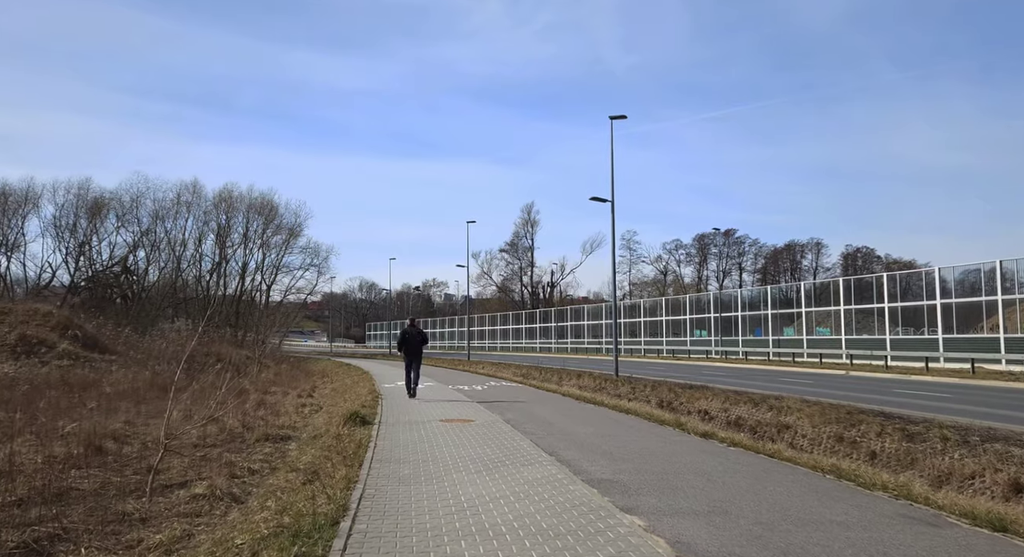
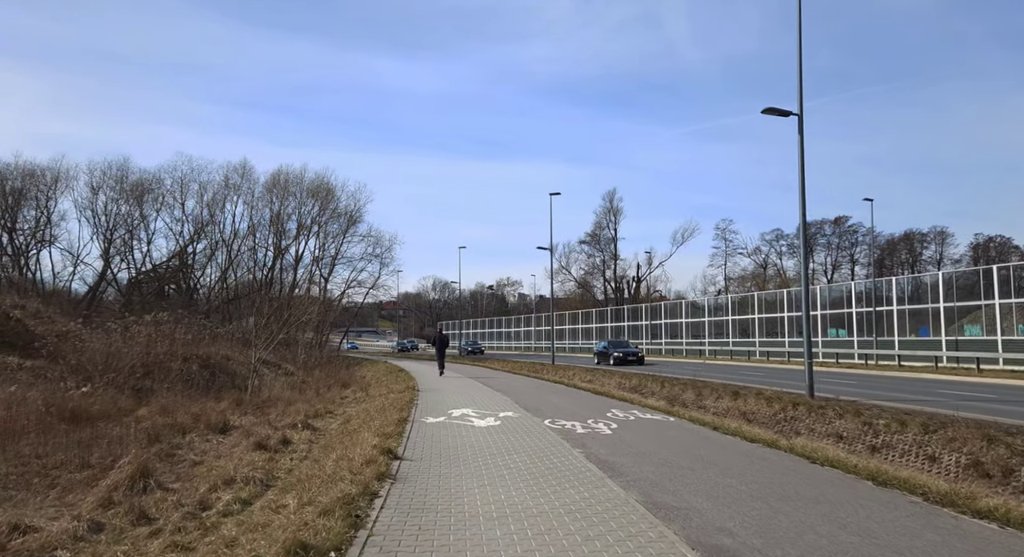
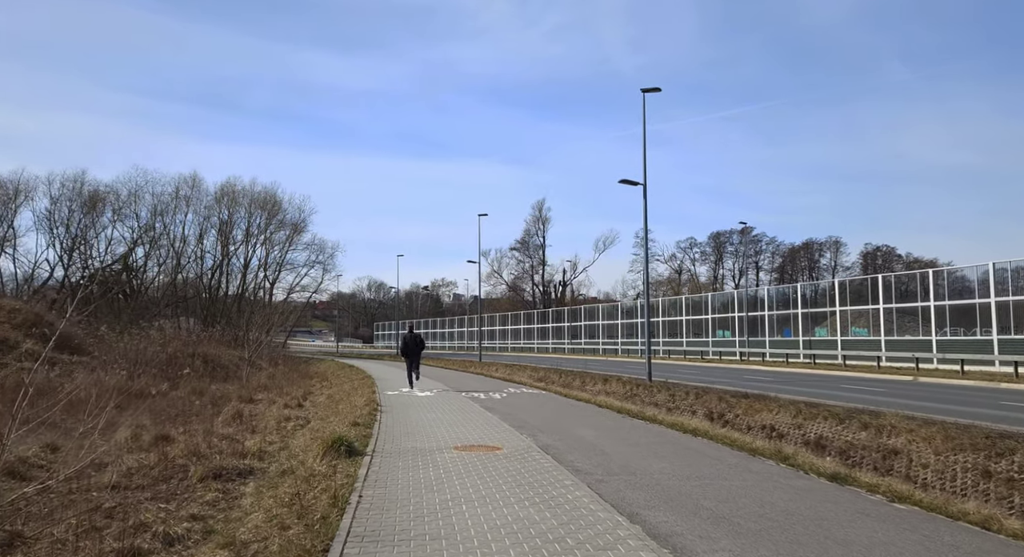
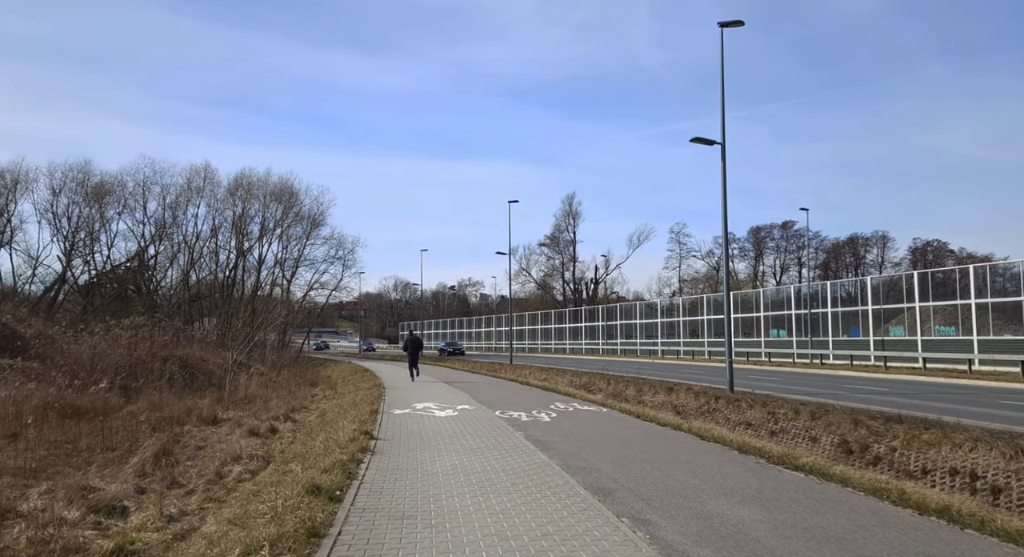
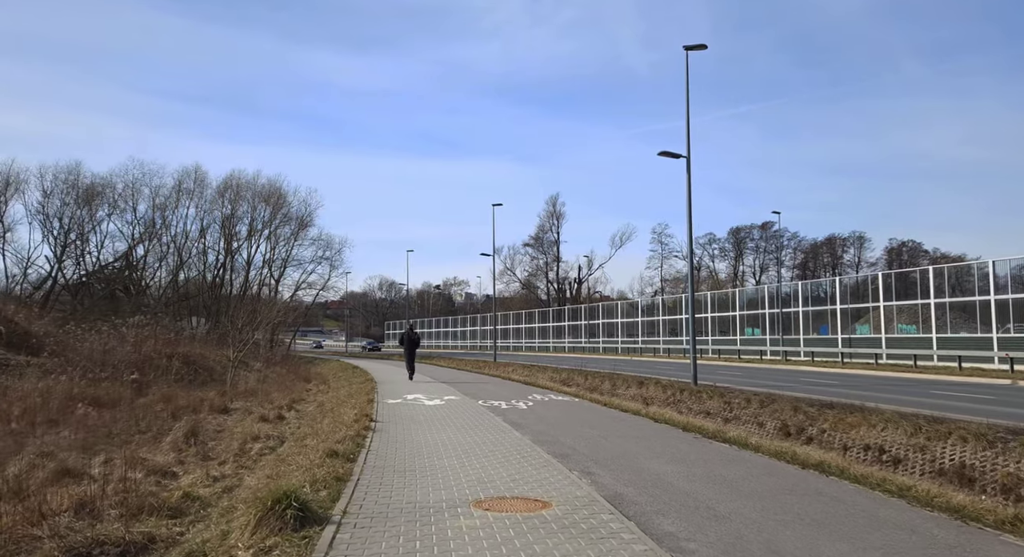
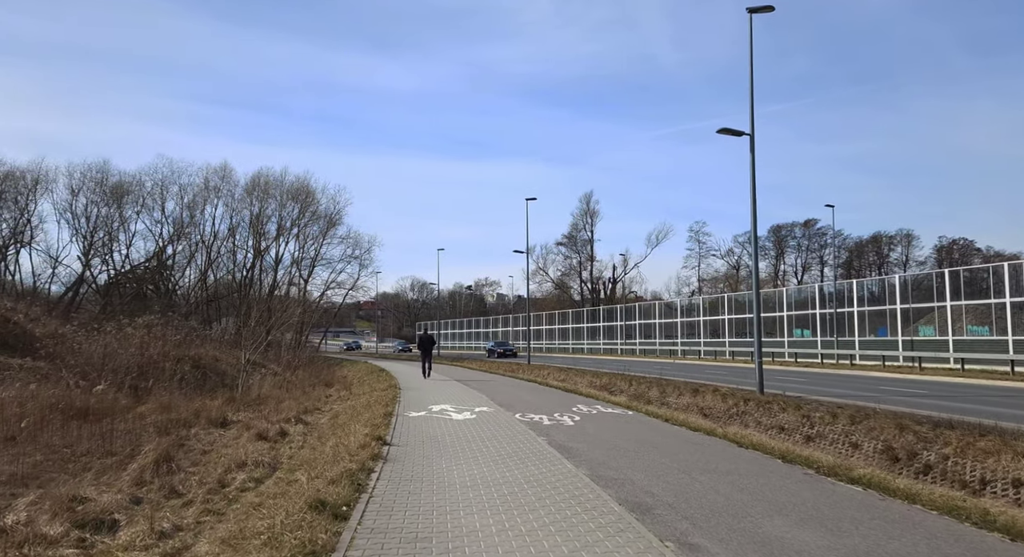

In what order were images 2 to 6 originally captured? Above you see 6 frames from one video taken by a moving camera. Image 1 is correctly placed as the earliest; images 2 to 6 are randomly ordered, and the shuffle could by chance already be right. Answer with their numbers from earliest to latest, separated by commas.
3, 5, 4, 6, 2
